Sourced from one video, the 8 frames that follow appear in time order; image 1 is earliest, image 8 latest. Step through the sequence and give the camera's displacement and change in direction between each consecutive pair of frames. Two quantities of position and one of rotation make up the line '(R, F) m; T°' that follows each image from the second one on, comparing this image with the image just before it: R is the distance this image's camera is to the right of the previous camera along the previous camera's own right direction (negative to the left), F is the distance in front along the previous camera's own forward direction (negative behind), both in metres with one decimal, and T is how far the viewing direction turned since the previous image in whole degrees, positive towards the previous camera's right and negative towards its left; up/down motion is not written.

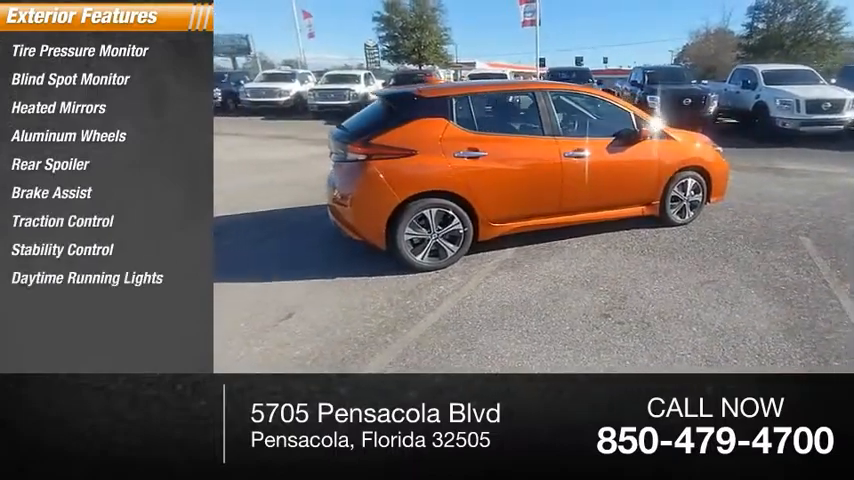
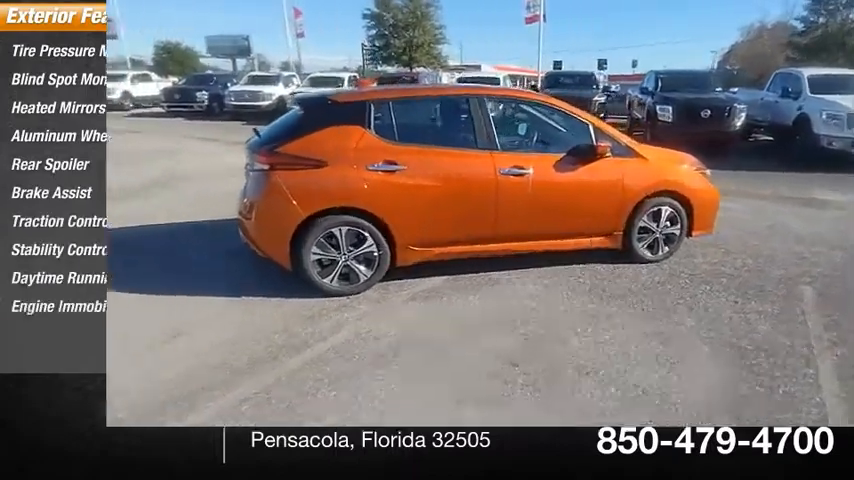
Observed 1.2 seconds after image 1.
(+0.9, +0.7) m; -4°
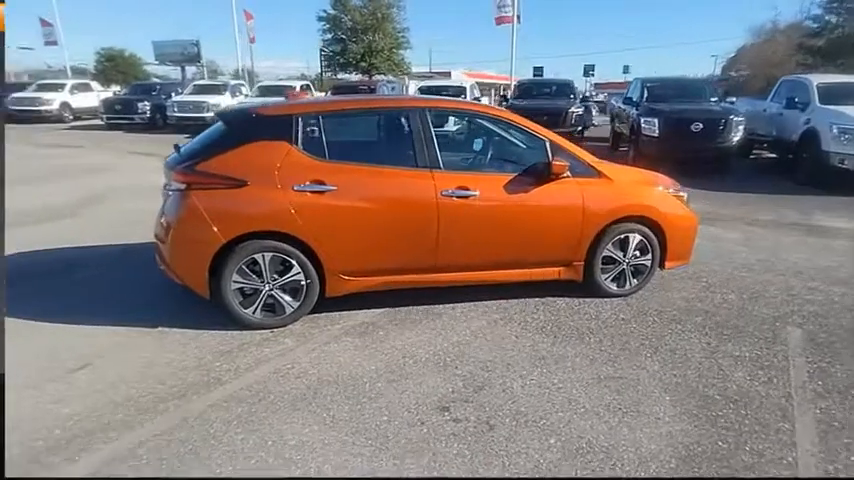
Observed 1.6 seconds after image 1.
(+0.2, +0.4) m; +4°
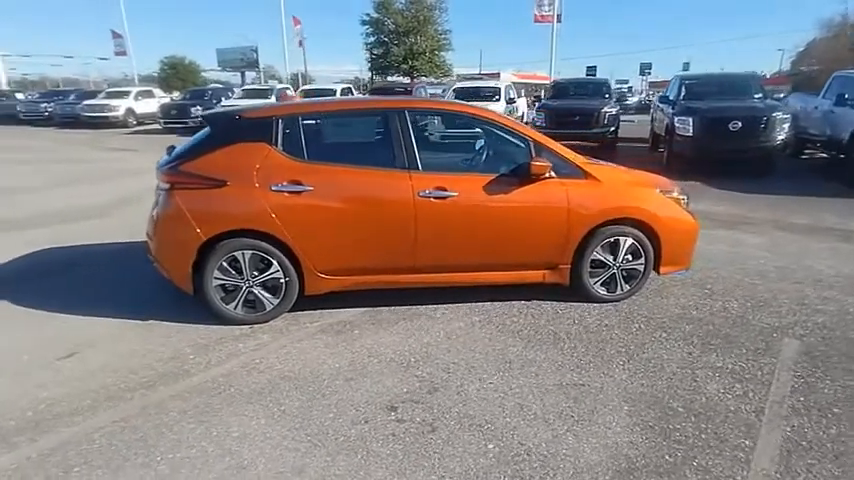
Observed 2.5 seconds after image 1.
(+0.5, 0.0) m; -6°
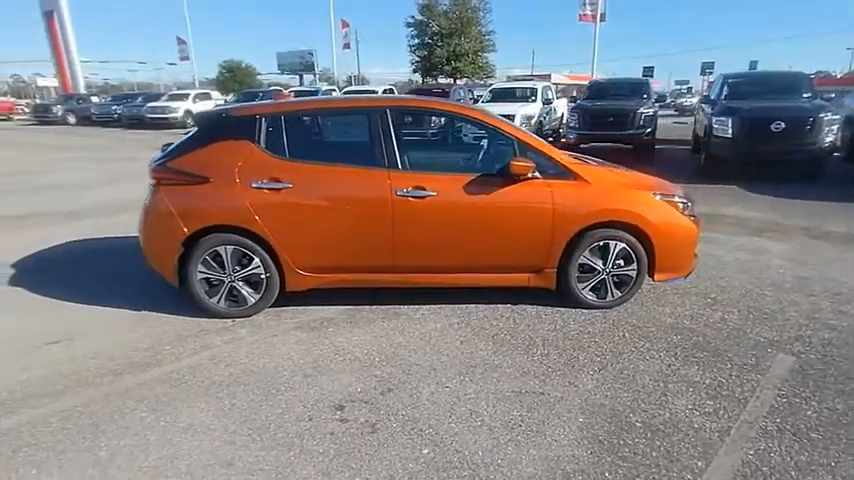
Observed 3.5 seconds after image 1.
(+0.5, +0.1) m; -6°
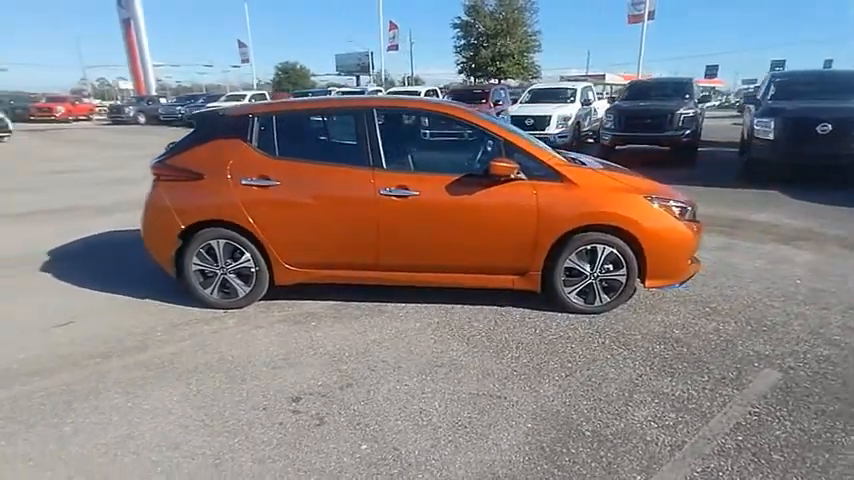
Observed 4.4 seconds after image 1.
(+0.5, 0.0) m; -6°
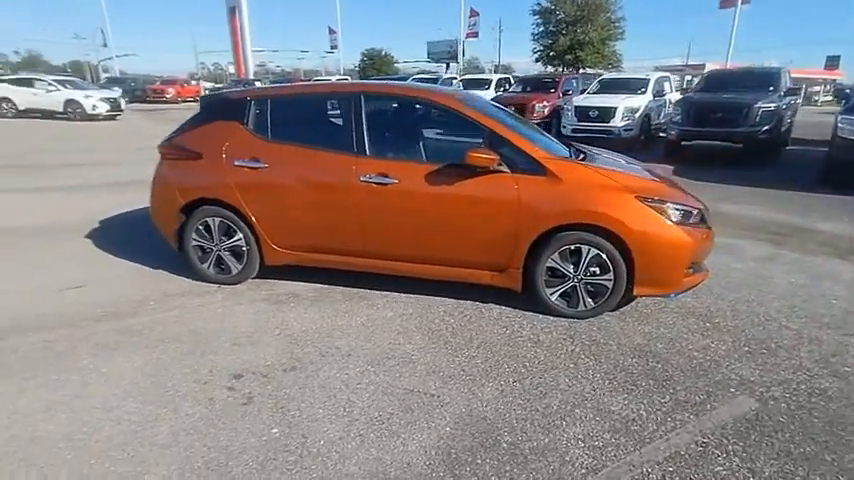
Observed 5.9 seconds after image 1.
(+0.7, +0.1) m; -9°
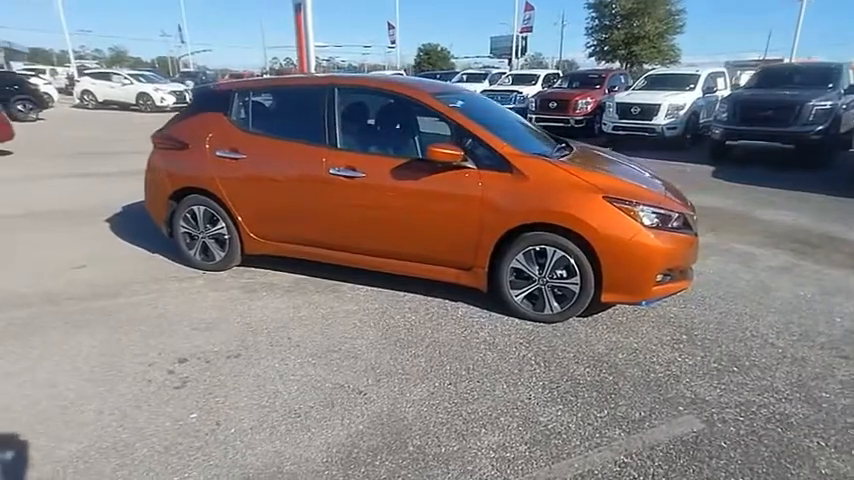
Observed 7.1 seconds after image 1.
(+0.6, +0.1) m; -6°
